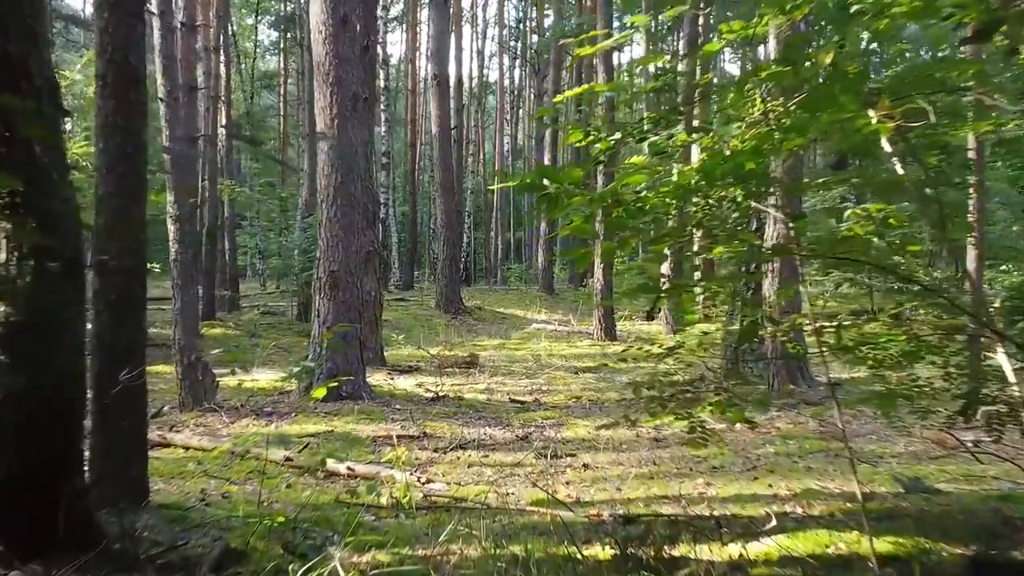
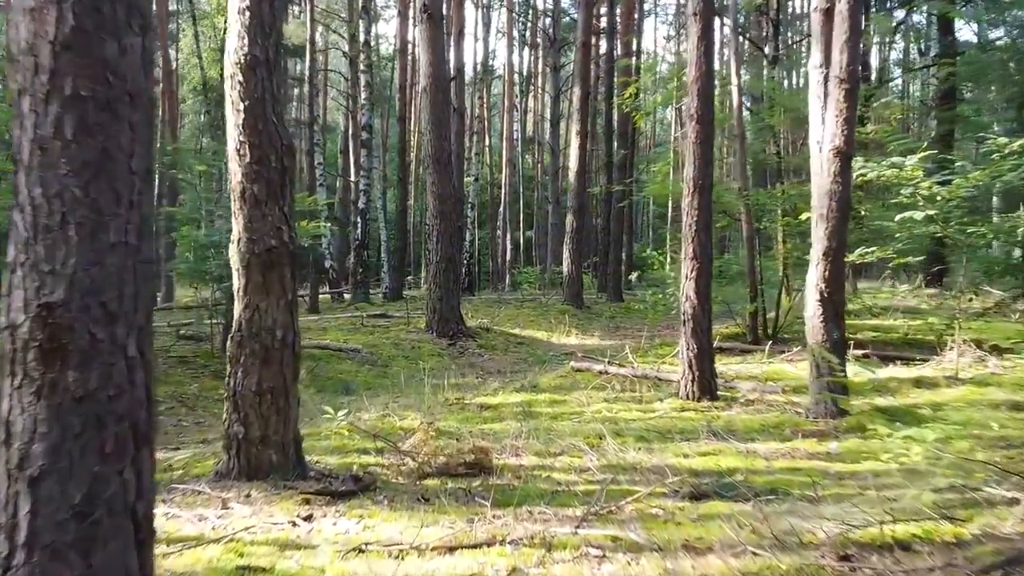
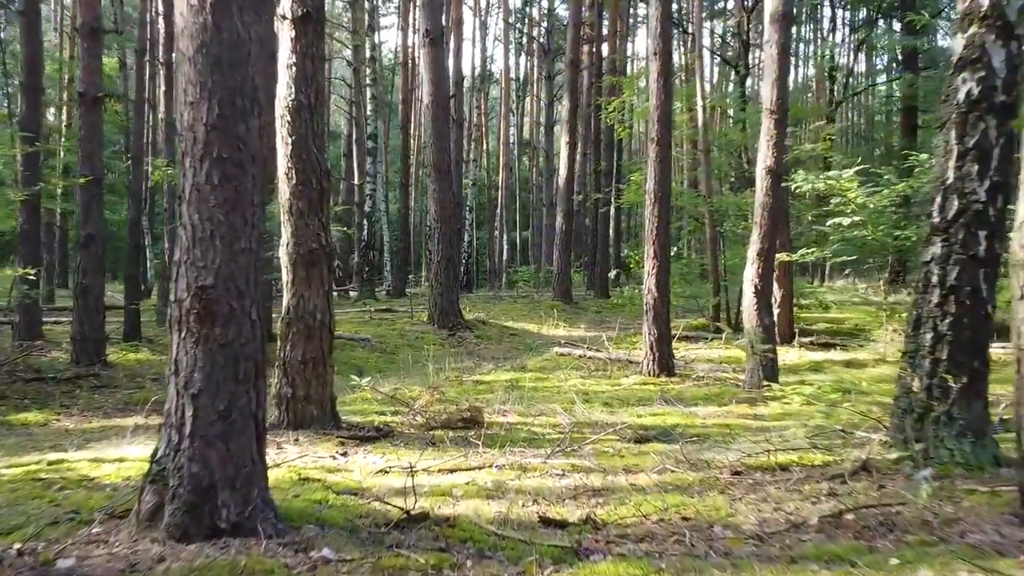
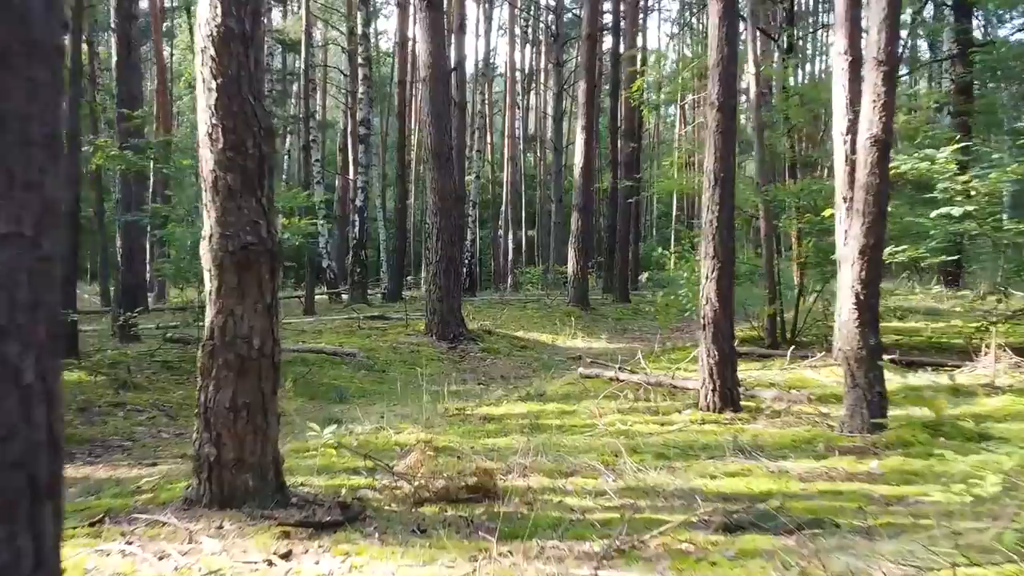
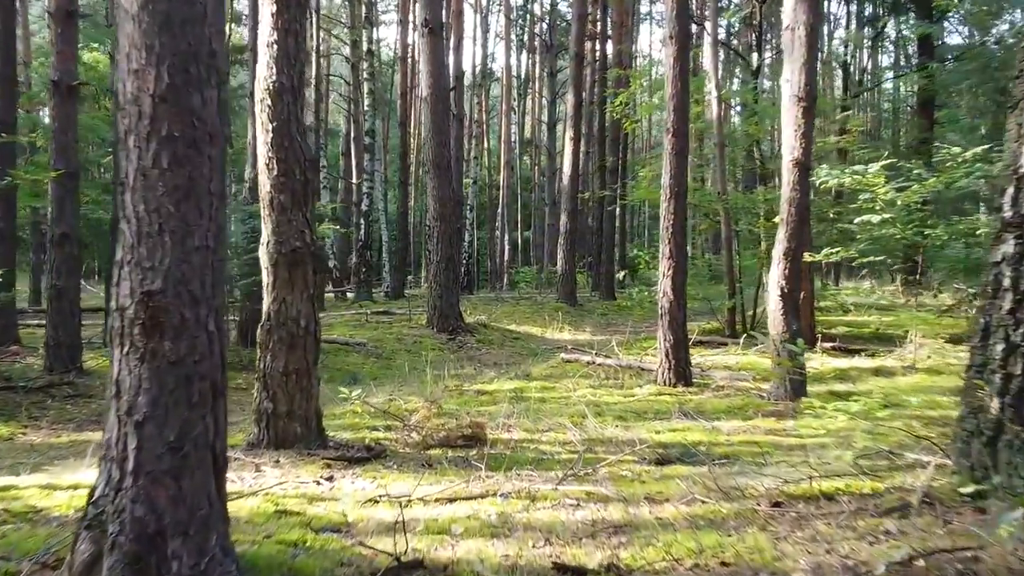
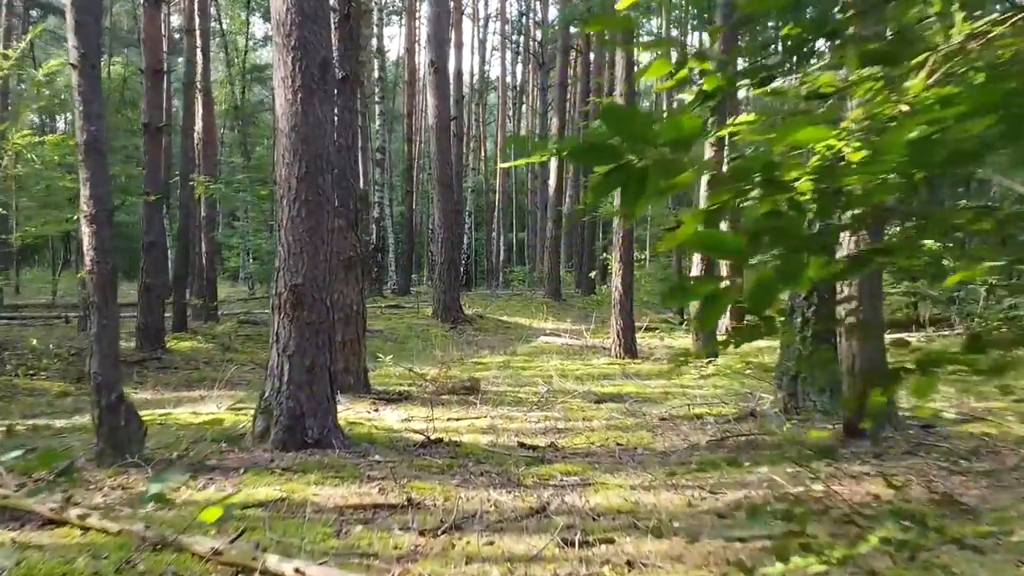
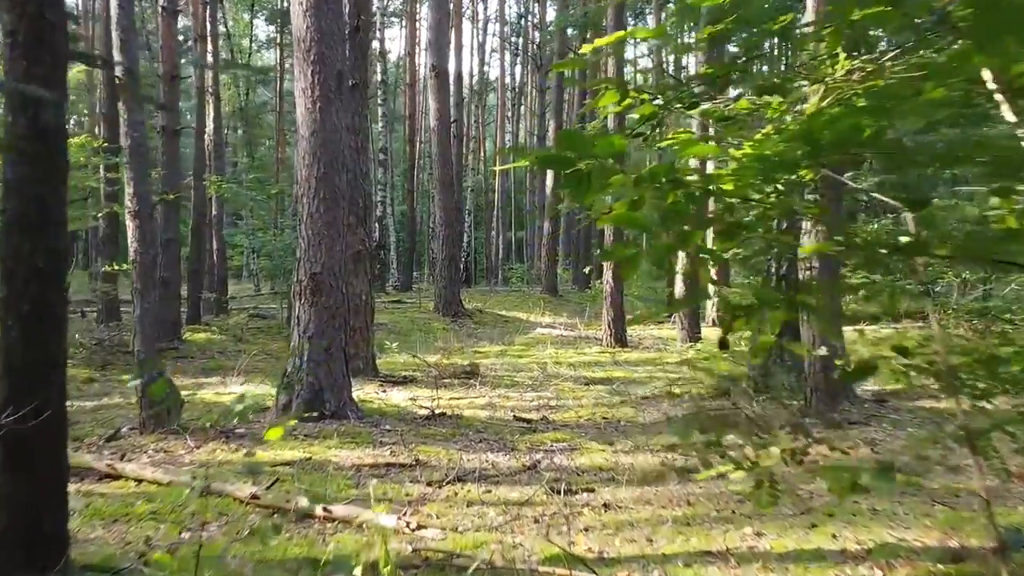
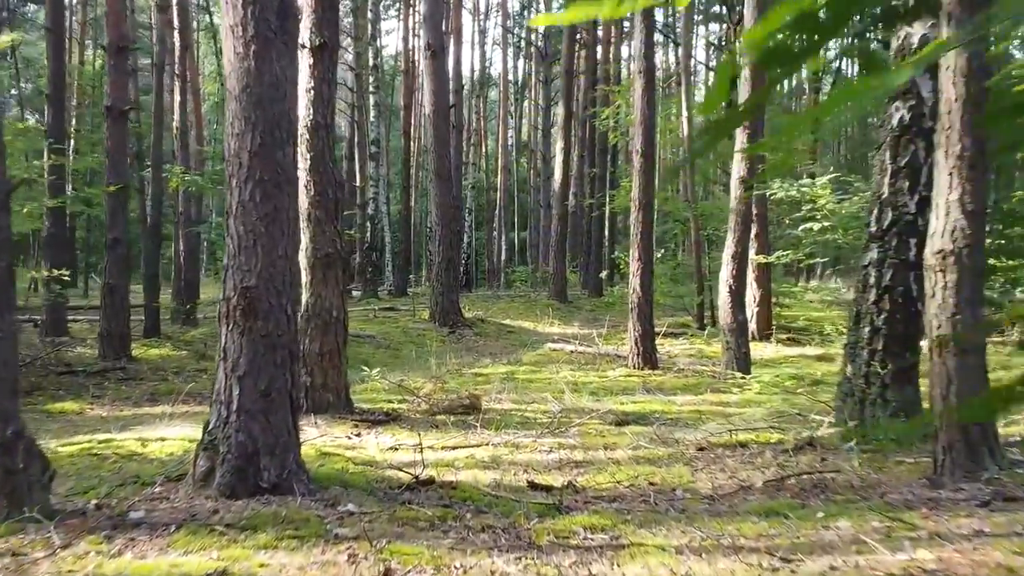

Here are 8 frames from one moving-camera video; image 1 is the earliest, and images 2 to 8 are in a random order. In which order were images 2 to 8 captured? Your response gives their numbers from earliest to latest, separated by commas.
7, 6, 8, 3, 5, 2, 4
